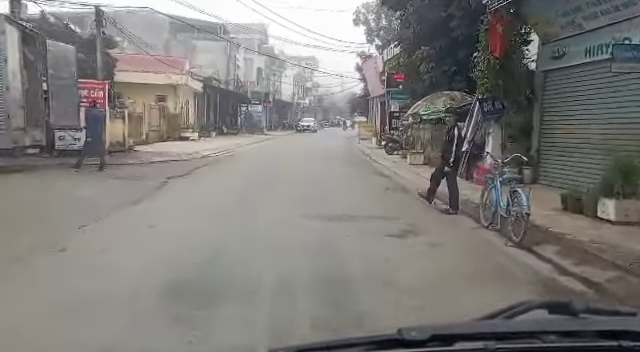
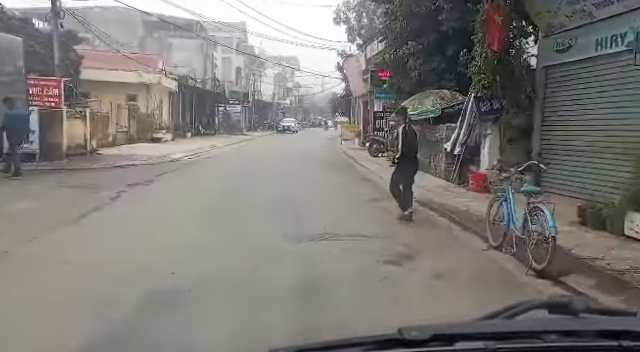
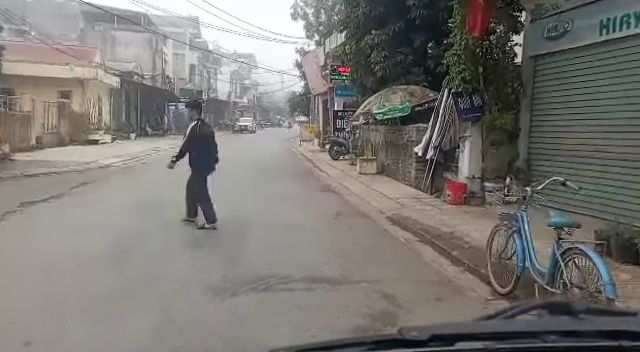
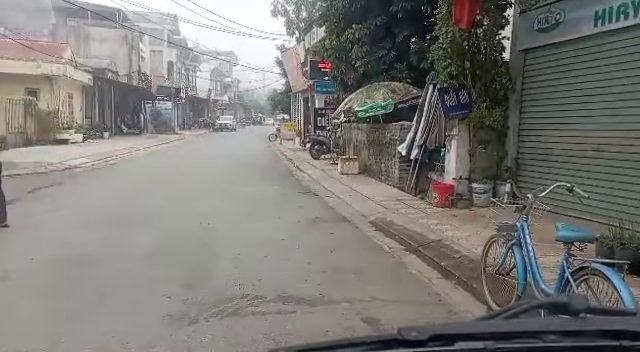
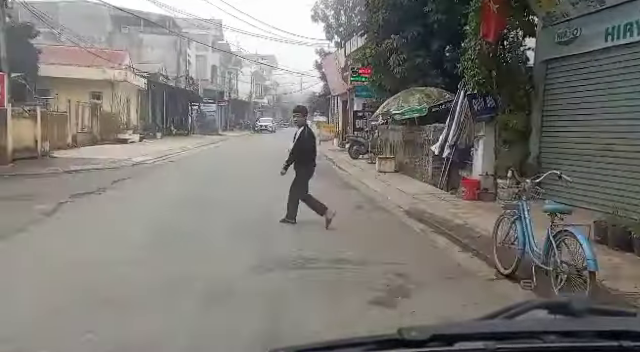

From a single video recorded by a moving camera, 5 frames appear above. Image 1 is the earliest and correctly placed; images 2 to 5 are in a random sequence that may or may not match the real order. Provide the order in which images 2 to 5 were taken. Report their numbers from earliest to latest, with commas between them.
2, 5, 3, 4
